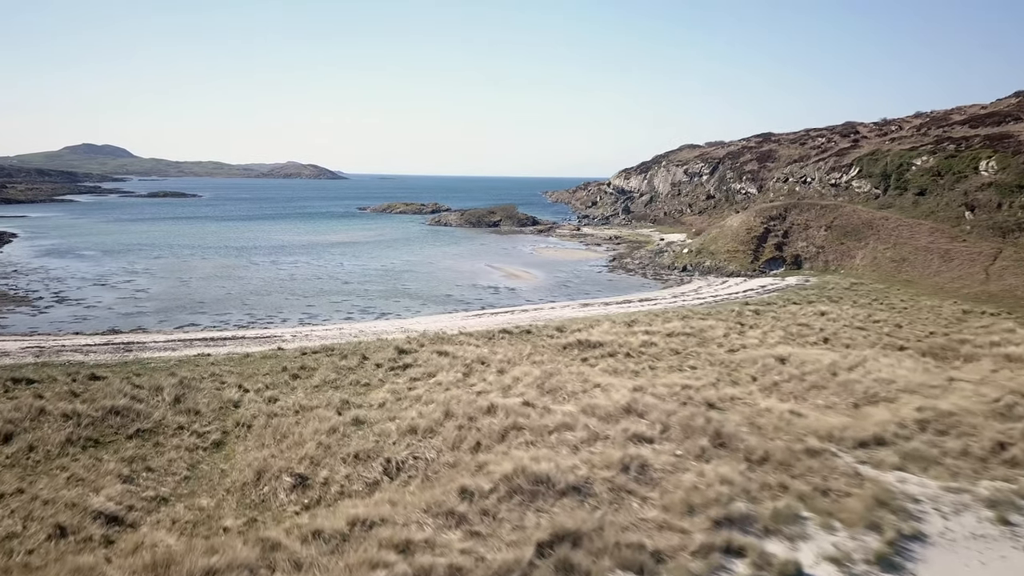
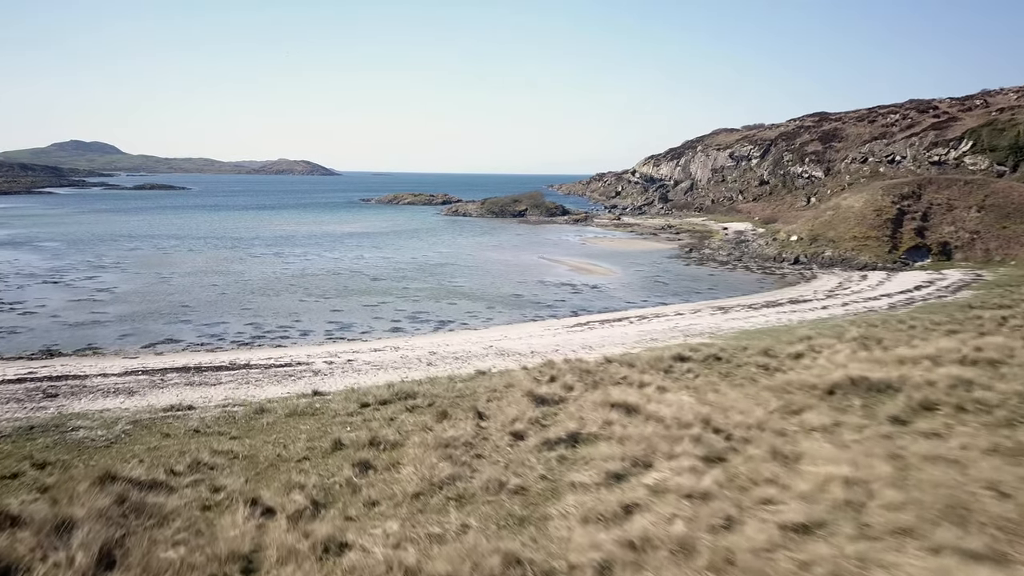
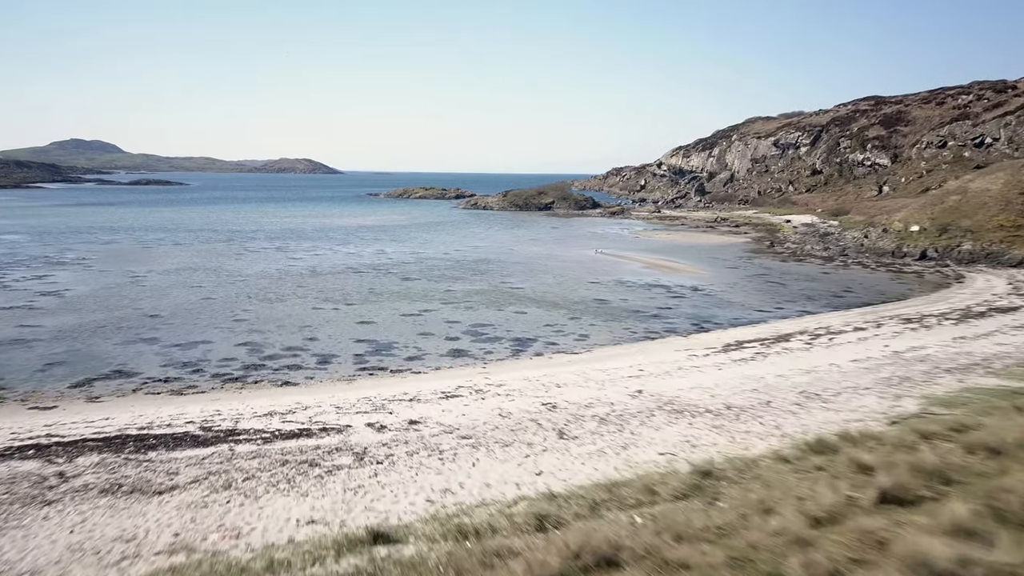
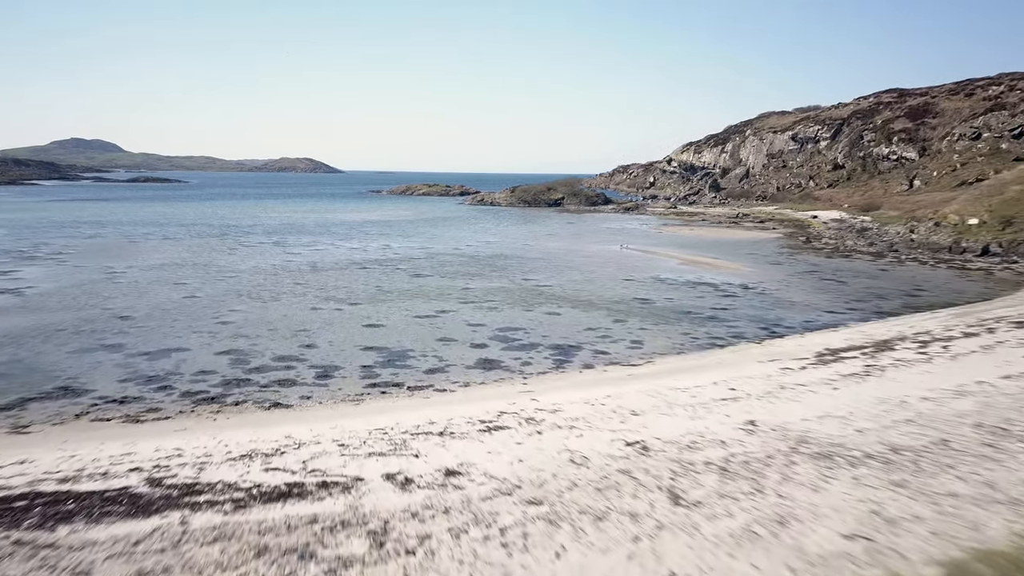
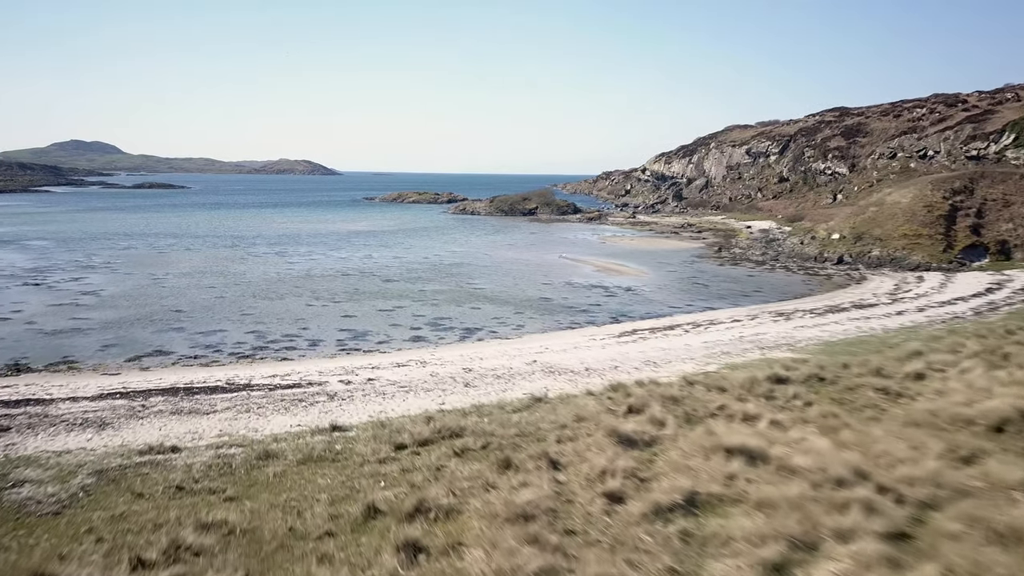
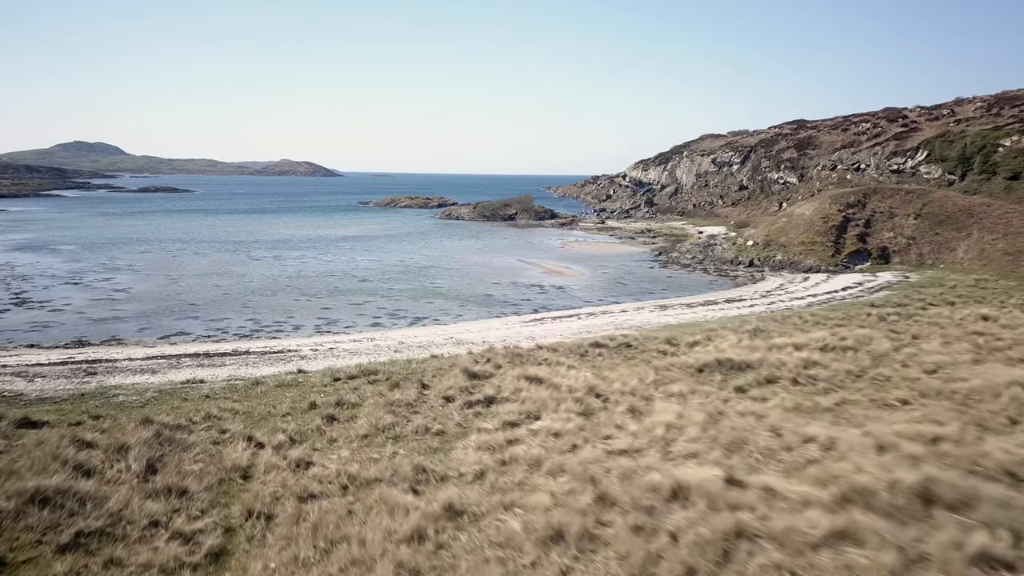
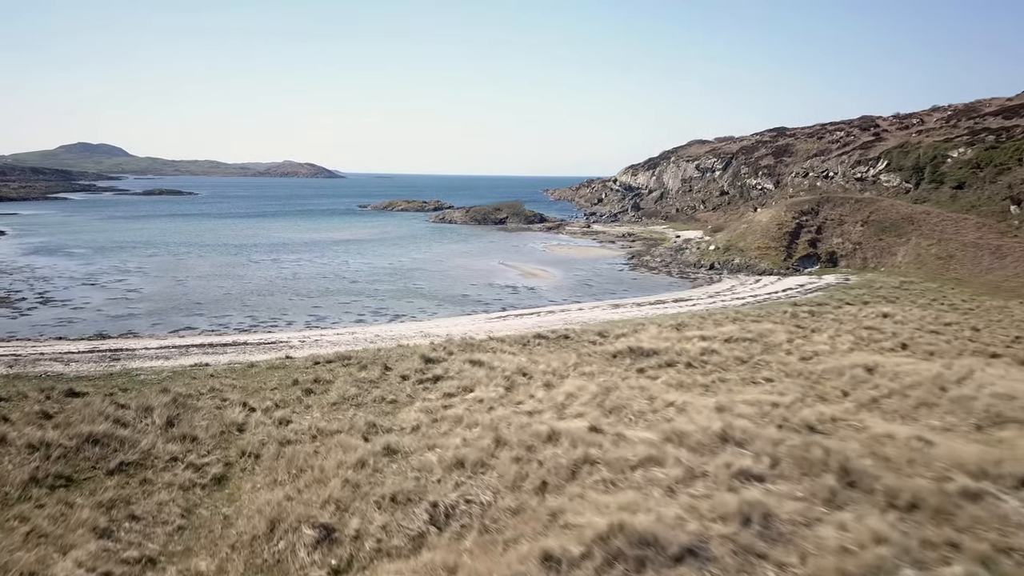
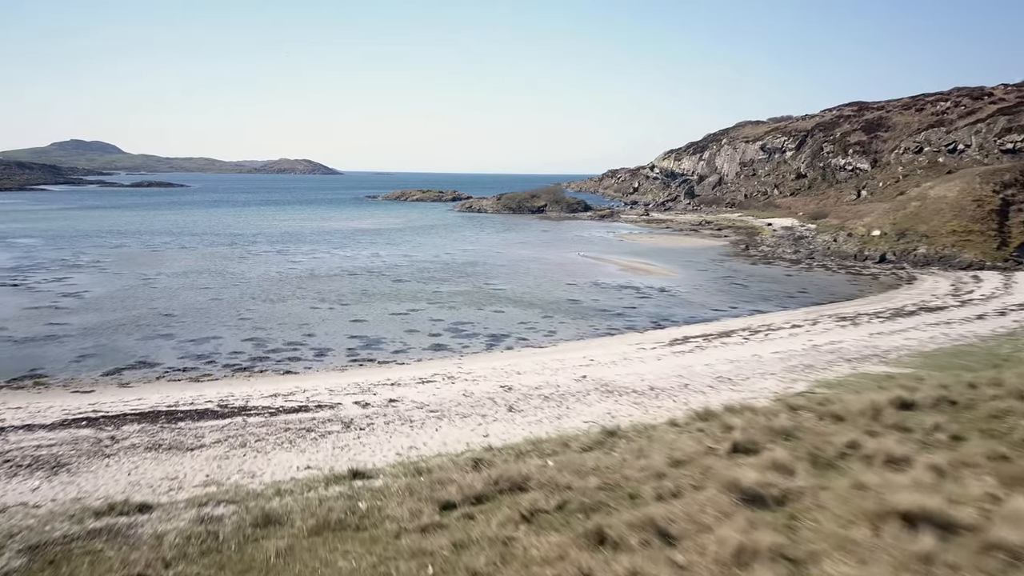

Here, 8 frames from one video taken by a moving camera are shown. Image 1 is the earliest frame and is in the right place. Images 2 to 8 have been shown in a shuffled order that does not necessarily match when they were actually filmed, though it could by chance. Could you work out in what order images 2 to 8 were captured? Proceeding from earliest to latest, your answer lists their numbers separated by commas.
7, 6, 2, 5, 8, 3, 4
